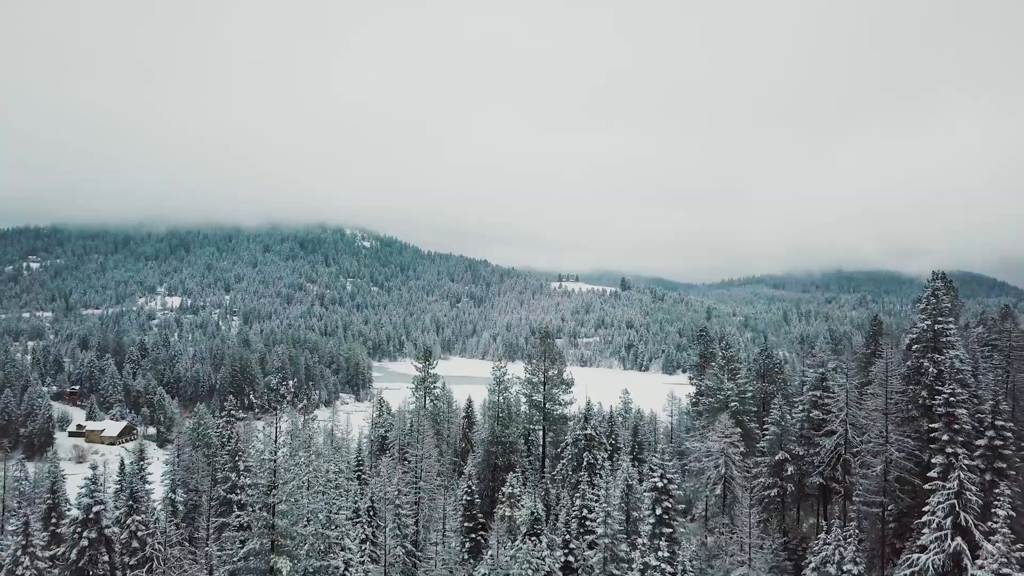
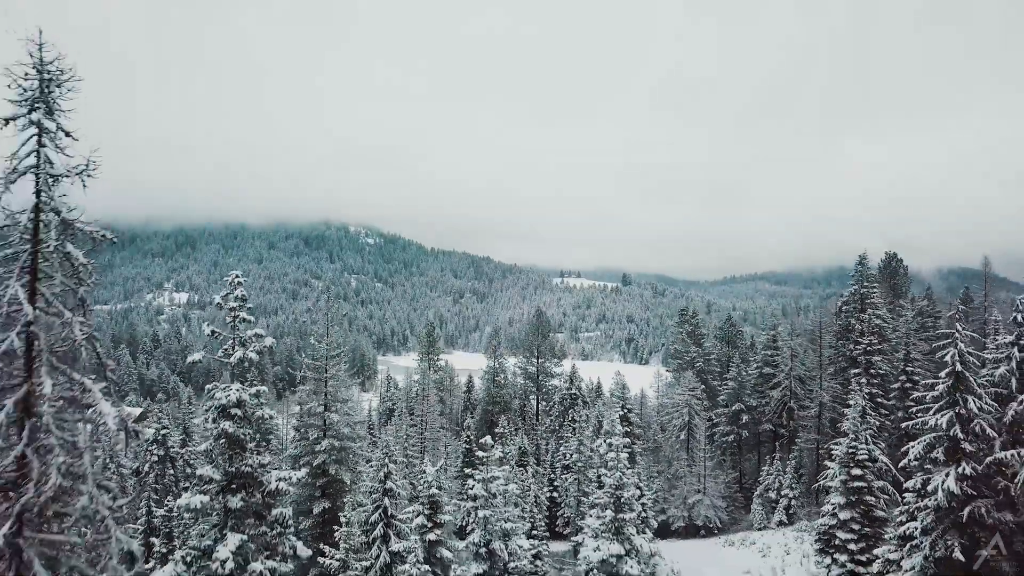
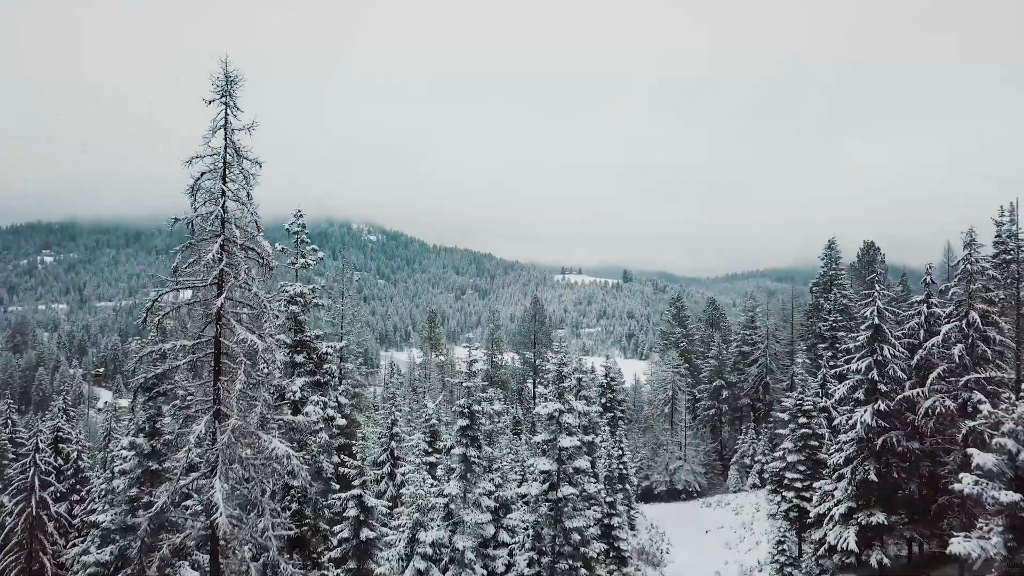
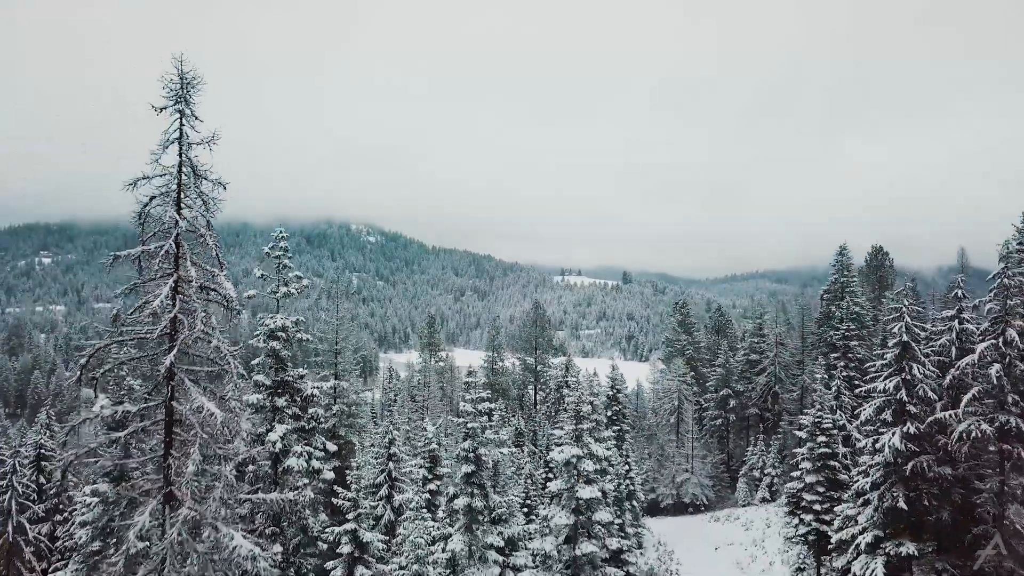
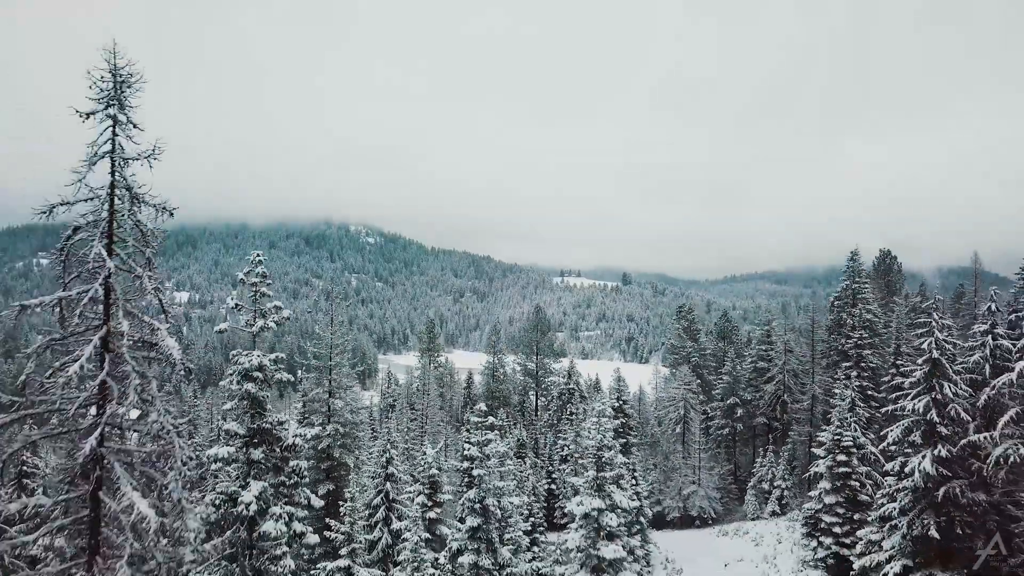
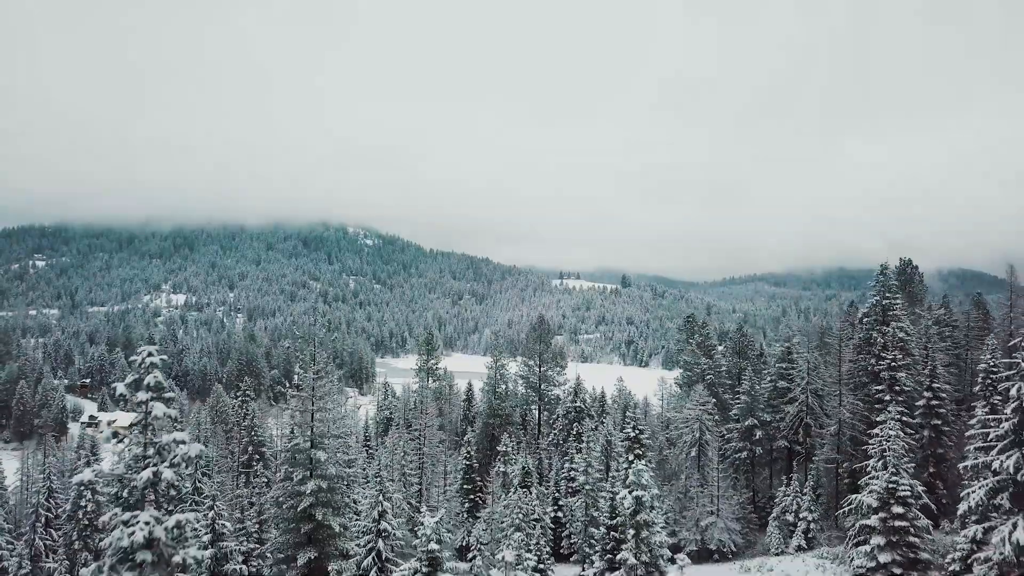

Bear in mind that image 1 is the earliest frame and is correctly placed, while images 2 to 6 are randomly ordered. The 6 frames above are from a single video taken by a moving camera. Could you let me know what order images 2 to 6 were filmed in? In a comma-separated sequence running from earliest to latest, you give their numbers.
6, 2, 5, 4, 3
